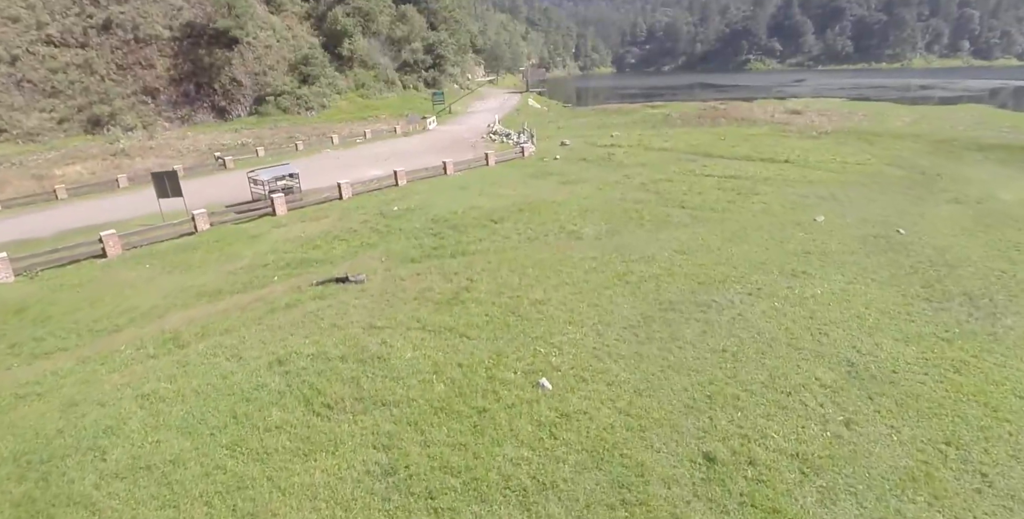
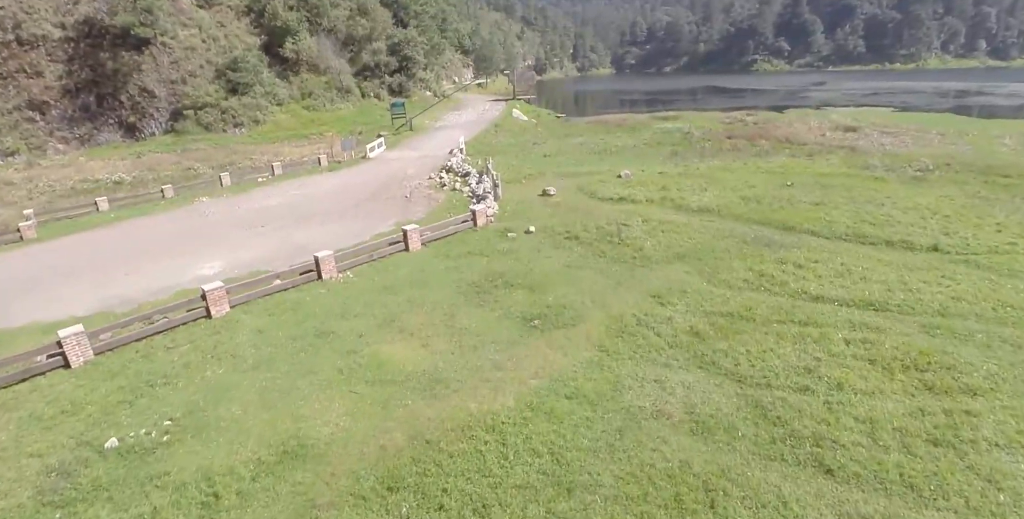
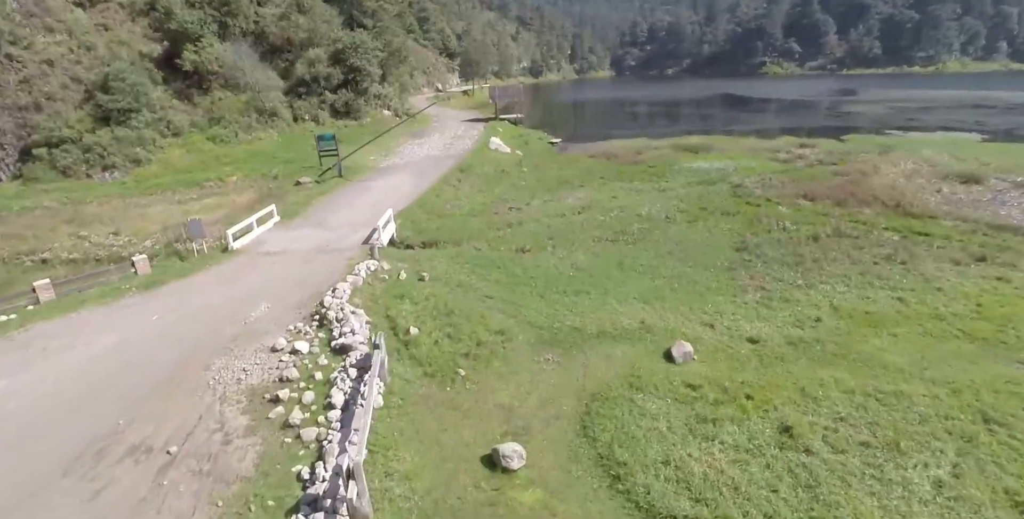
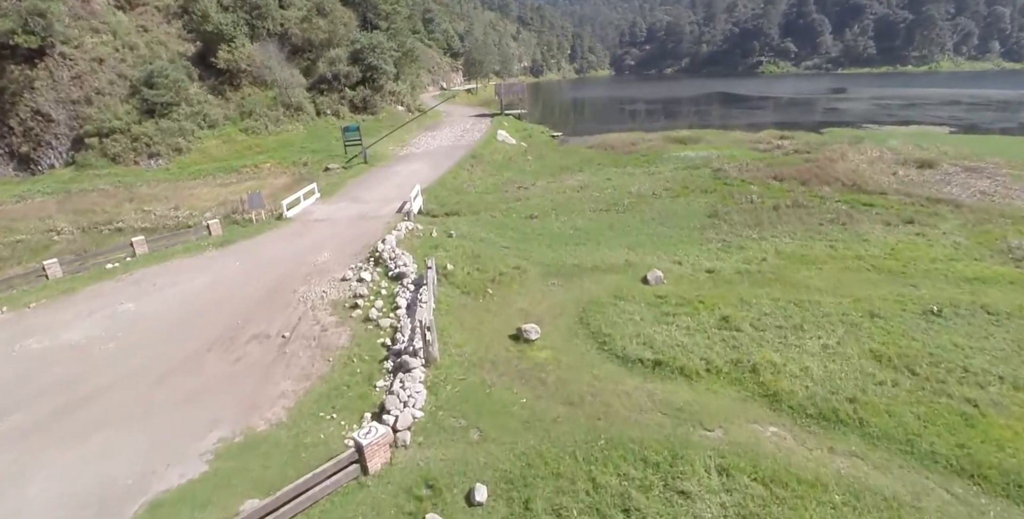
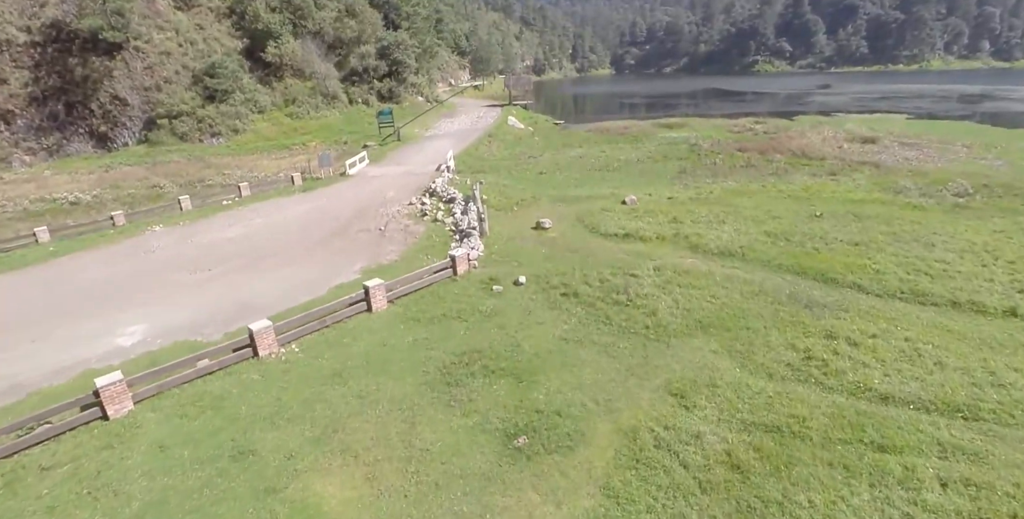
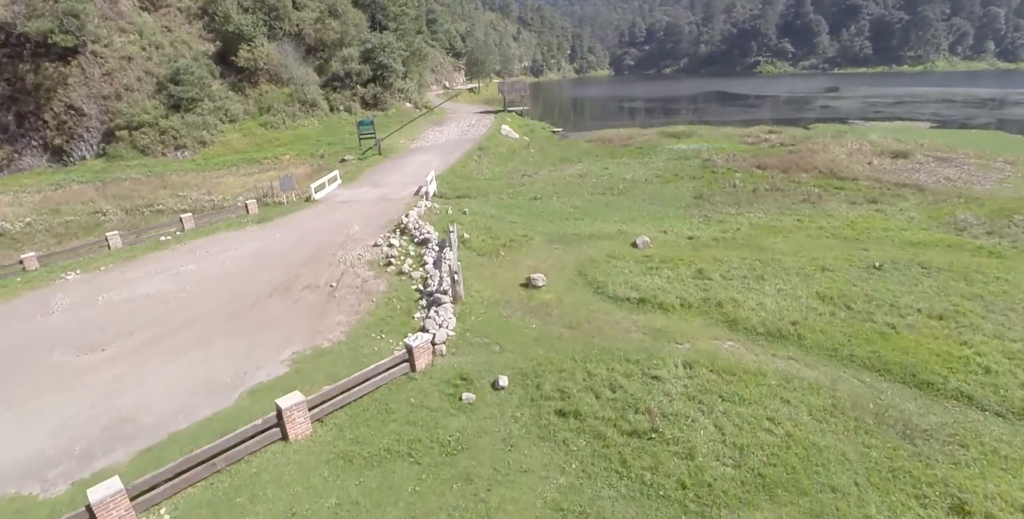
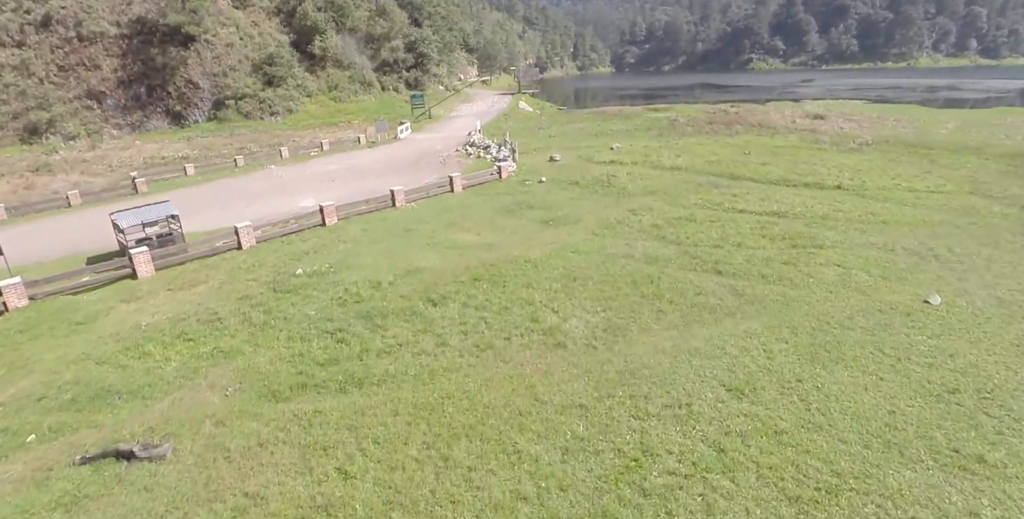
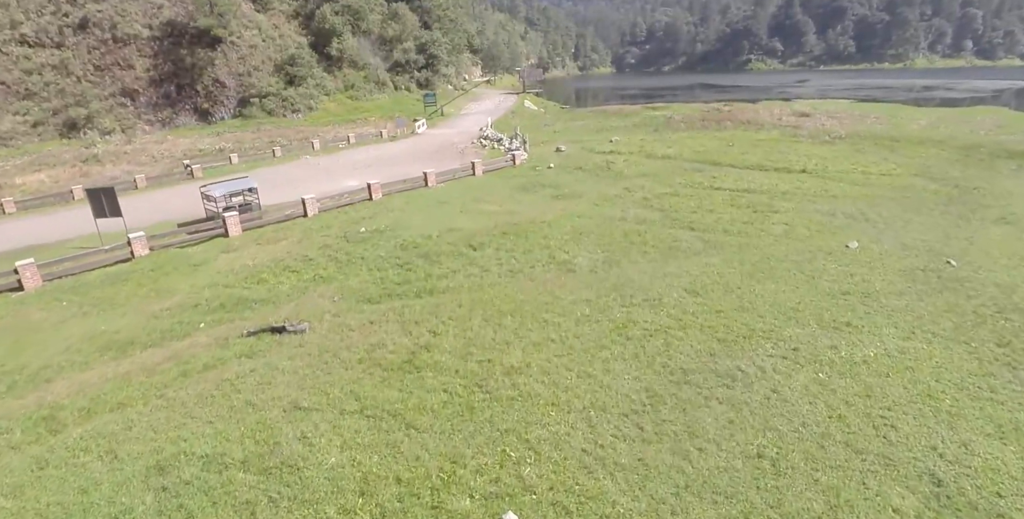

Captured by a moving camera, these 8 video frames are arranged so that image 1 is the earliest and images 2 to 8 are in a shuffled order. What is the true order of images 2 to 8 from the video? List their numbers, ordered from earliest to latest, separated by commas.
8, 7, 2, 5, 6, 4, 3
